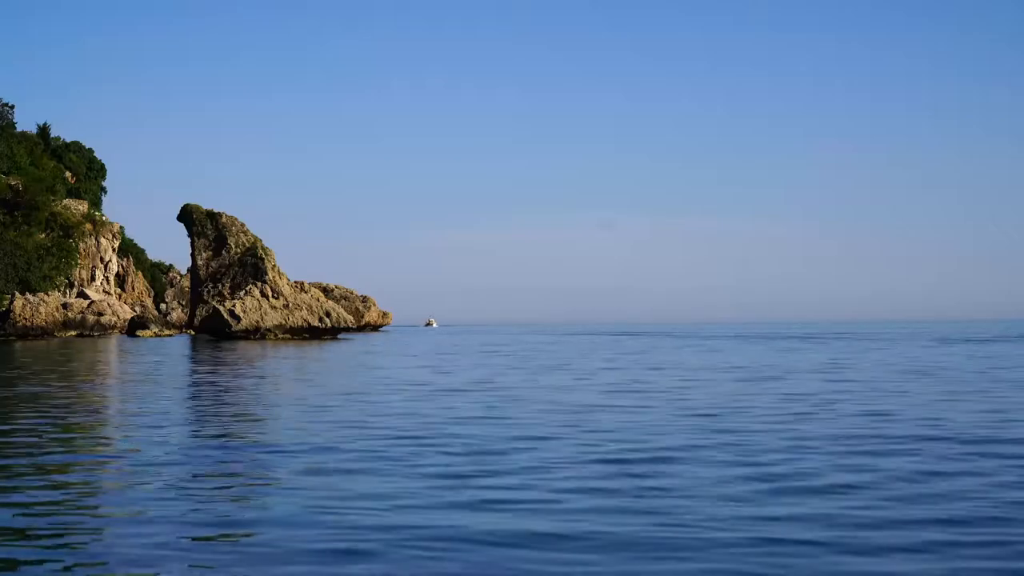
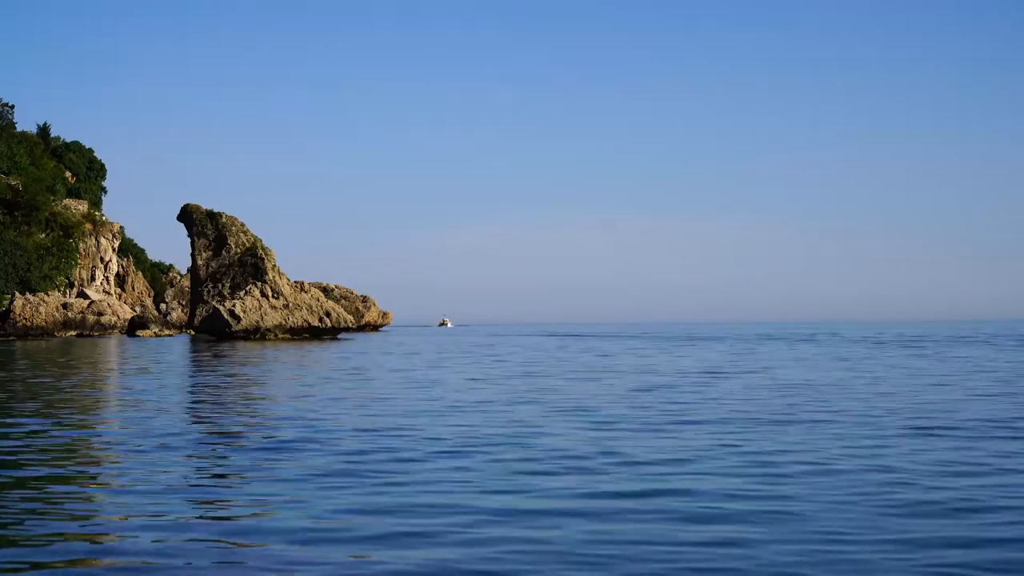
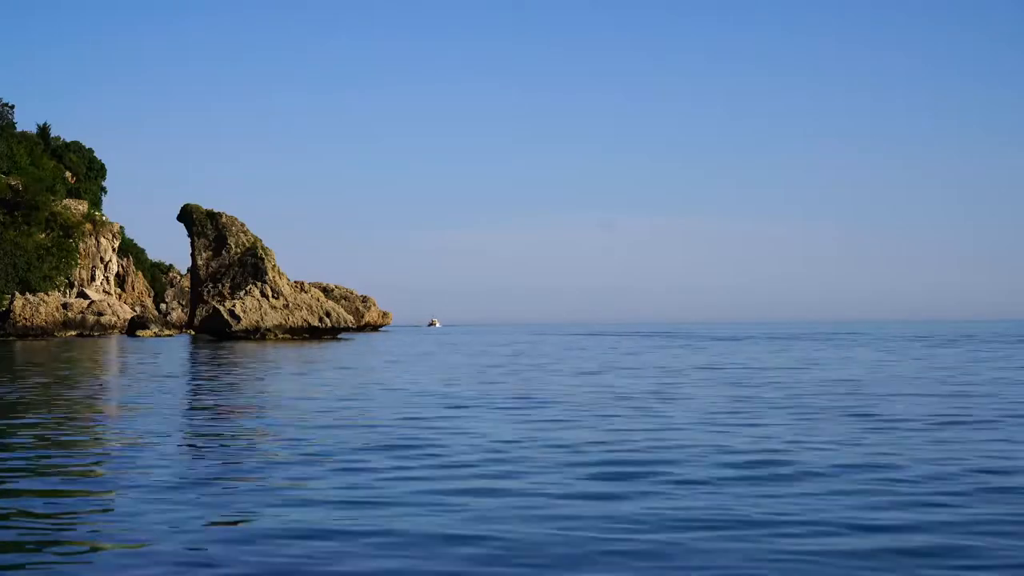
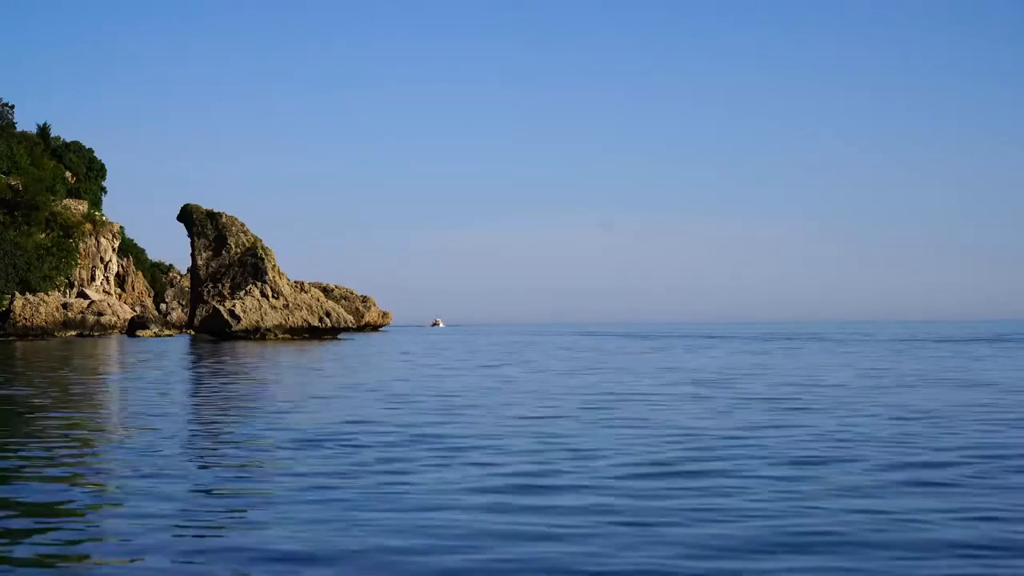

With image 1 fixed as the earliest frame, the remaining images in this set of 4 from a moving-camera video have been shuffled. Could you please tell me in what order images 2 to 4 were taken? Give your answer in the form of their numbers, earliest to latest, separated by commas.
3, 4, 2
